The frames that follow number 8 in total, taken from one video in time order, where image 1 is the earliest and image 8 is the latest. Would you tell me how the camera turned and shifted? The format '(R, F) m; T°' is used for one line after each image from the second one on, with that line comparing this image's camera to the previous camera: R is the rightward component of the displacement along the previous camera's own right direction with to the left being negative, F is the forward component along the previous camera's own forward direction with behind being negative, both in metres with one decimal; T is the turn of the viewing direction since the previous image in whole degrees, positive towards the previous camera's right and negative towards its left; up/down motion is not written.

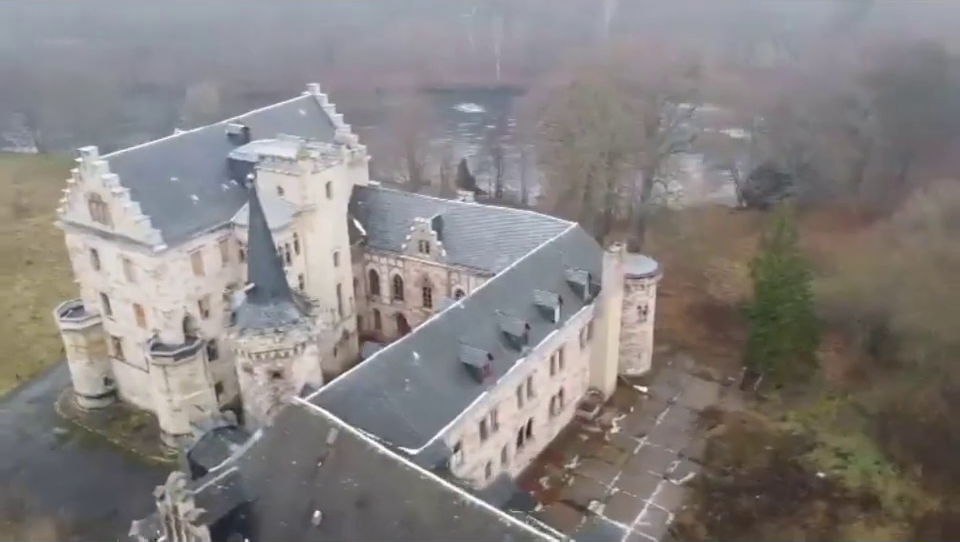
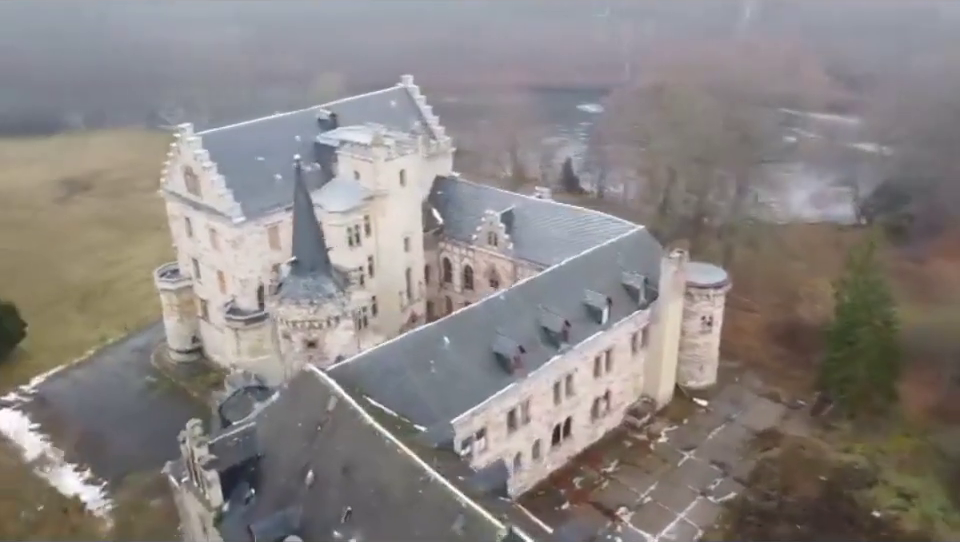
(+4.4, -0.2) m; -10°
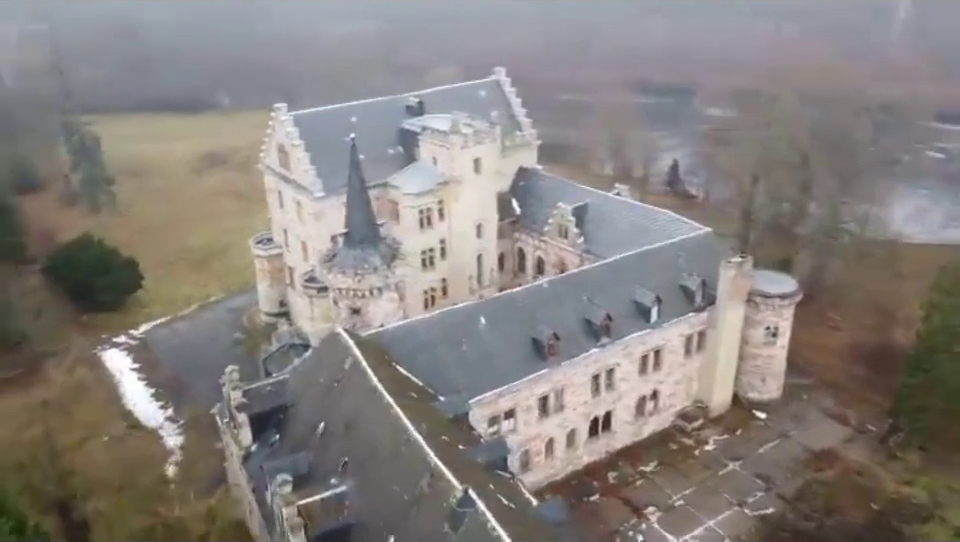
(+4.3, -0.7) m; -10°
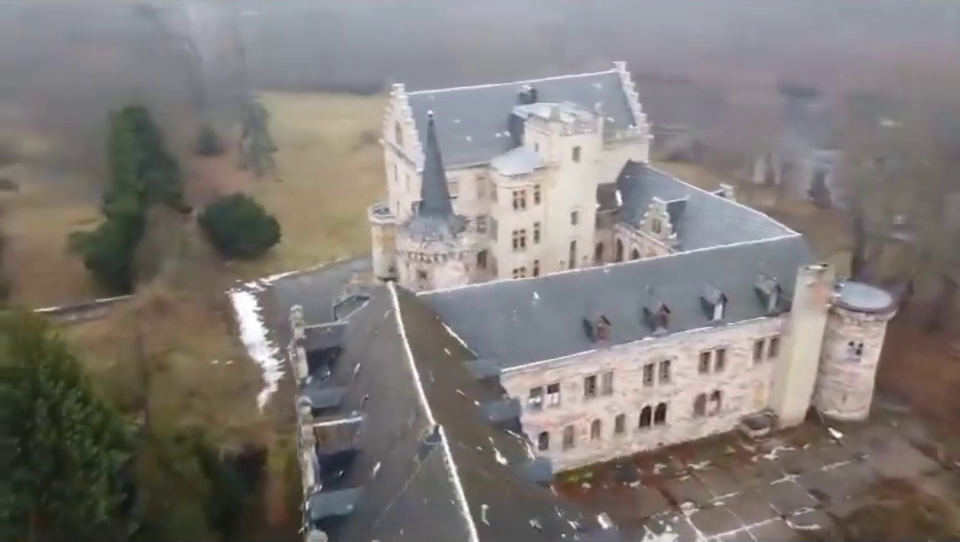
(+5.6, -1.4) m; -13°
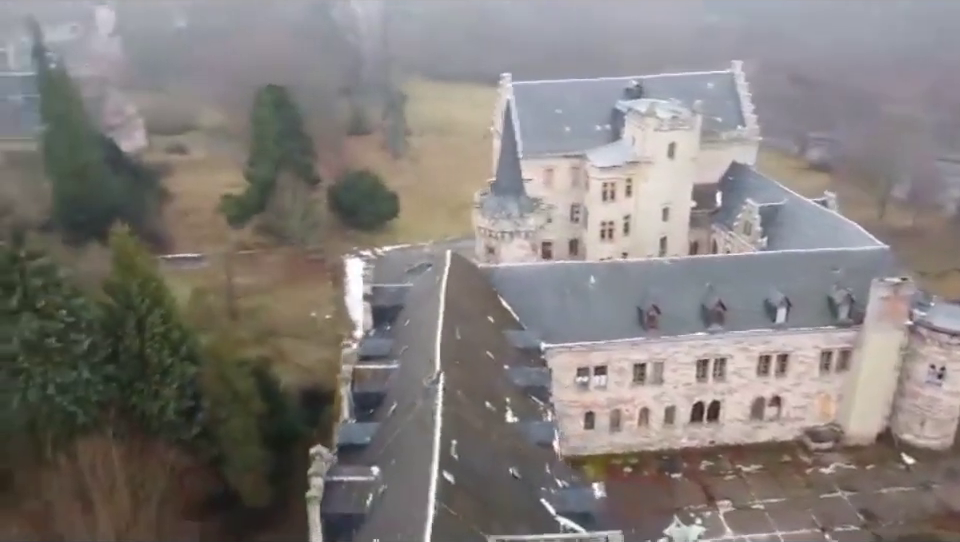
(+5.0, -1.7) m; -12°
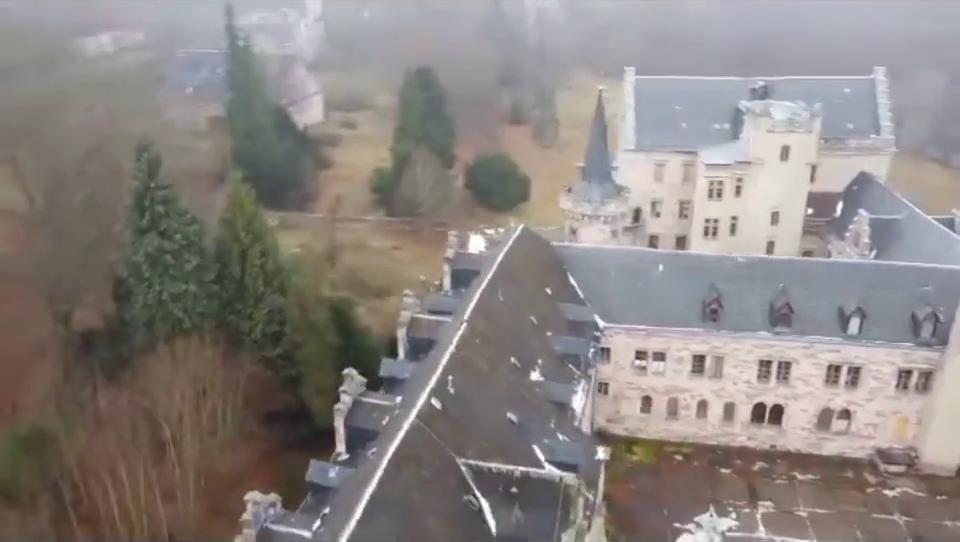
(+5.8, -2.1) m; -14°
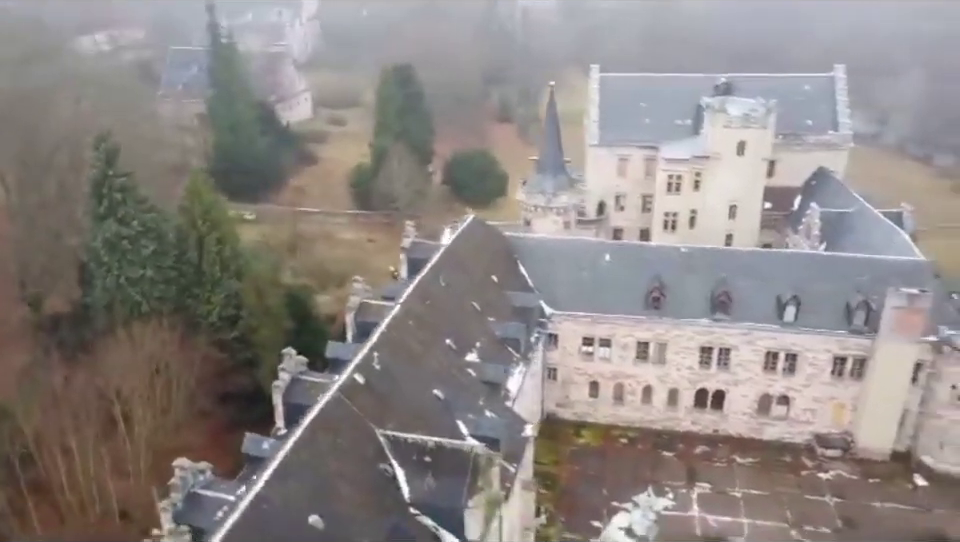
(+3.0, -1.4) m; -1°
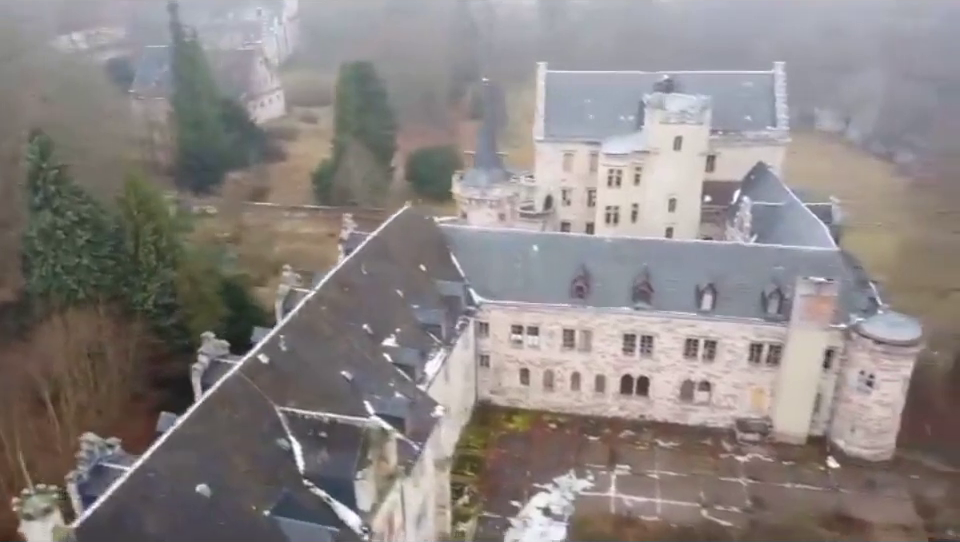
(+3.6, -1.3) m; 0°
